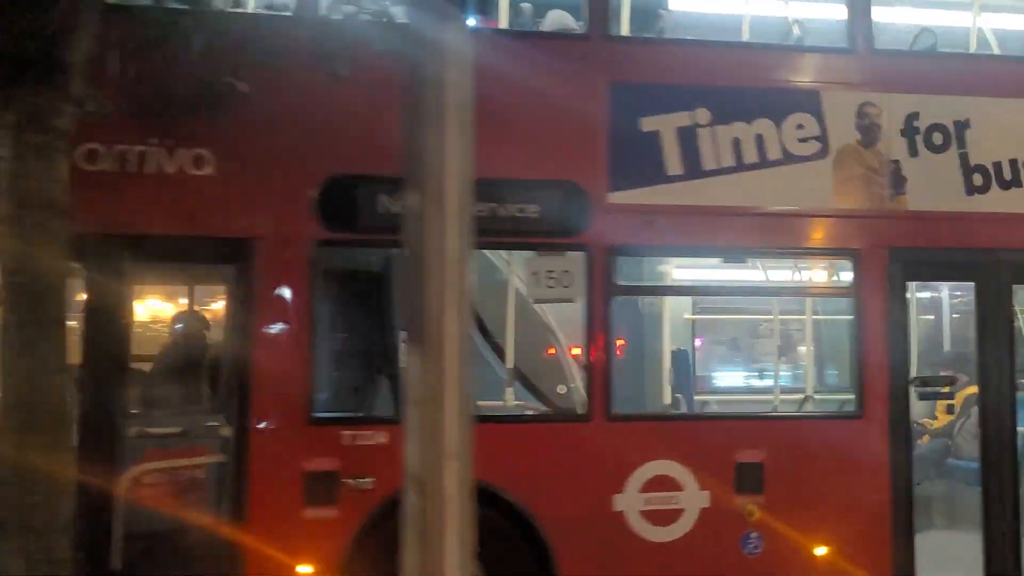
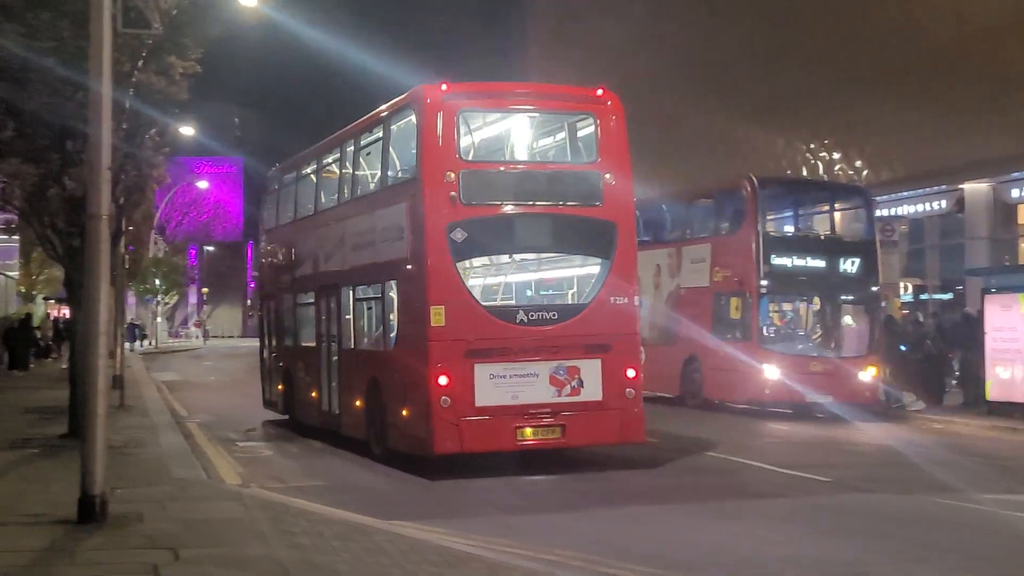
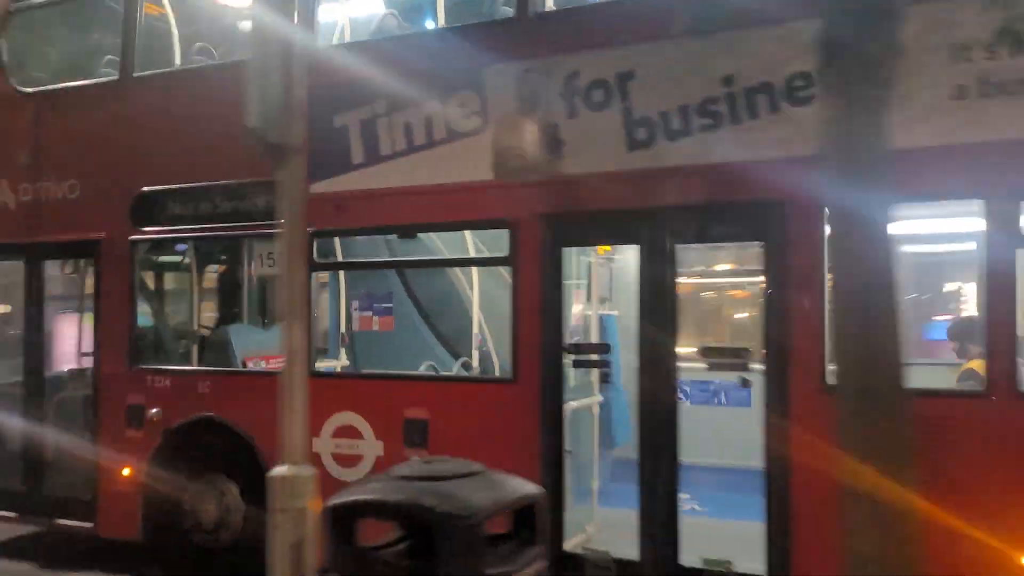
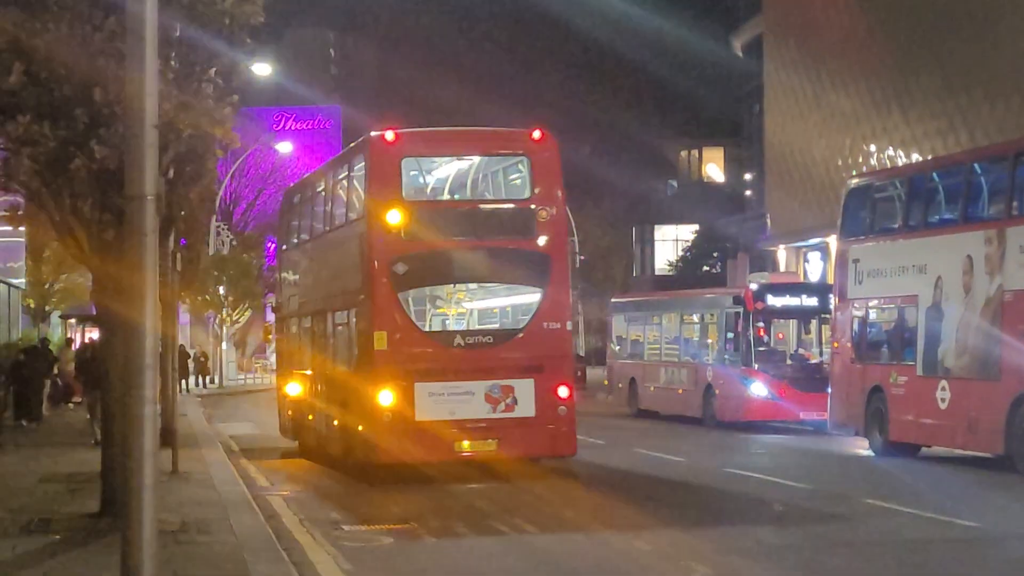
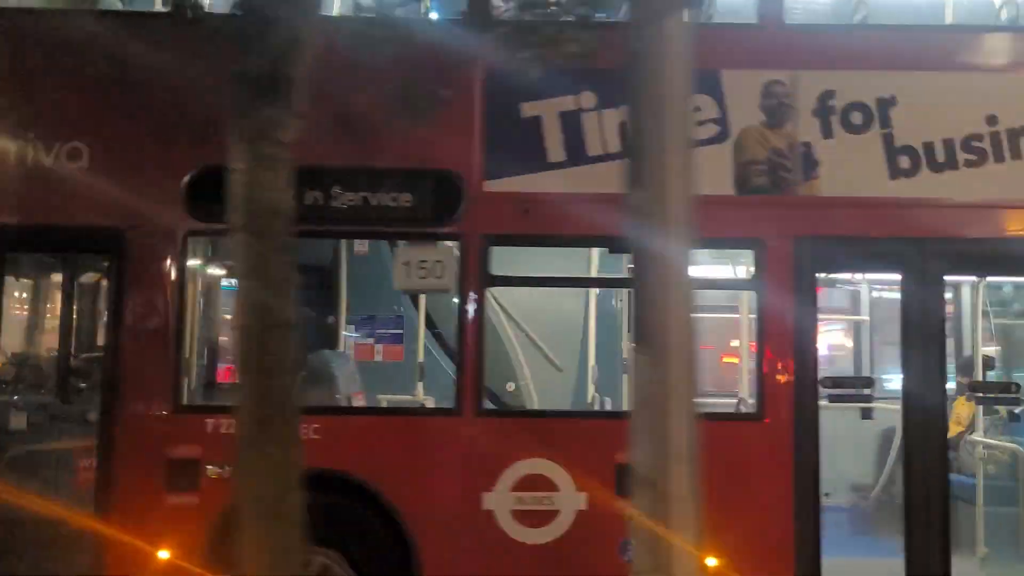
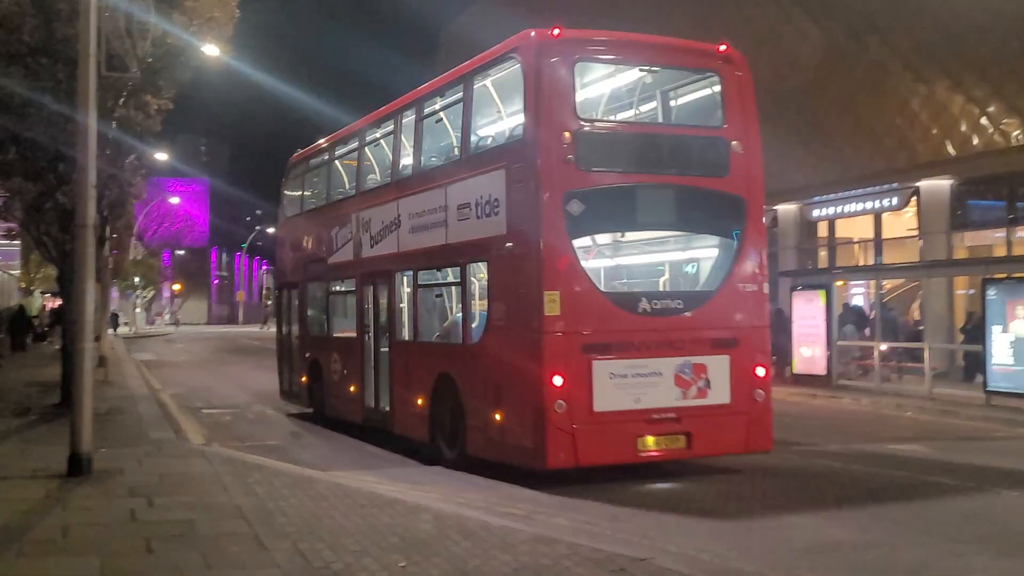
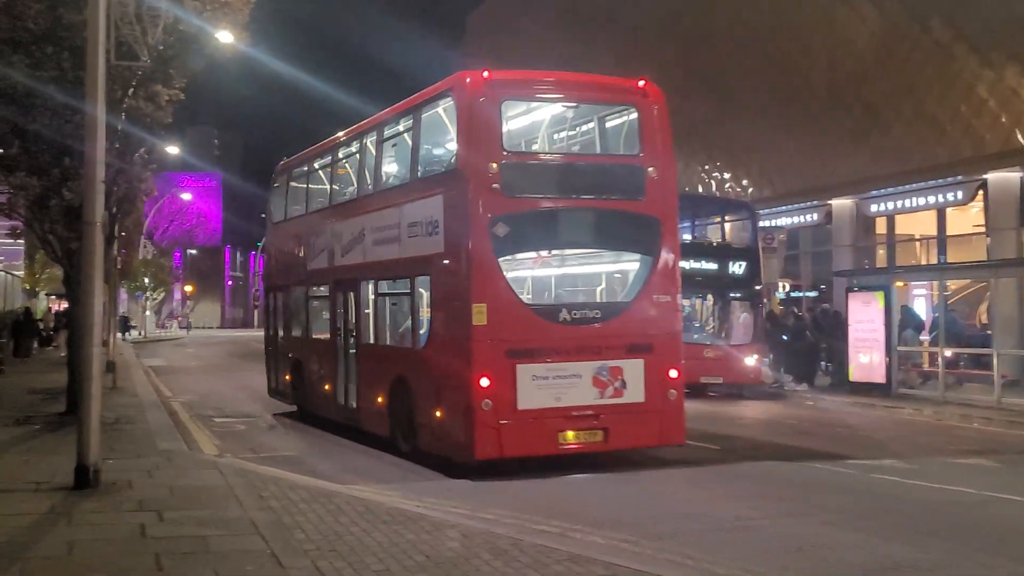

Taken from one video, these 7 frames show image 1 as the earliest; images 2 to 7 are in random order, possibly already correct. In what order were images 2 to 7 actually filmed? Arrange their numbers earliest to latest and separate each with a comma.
5, 3, 6, 7, 2, 4
